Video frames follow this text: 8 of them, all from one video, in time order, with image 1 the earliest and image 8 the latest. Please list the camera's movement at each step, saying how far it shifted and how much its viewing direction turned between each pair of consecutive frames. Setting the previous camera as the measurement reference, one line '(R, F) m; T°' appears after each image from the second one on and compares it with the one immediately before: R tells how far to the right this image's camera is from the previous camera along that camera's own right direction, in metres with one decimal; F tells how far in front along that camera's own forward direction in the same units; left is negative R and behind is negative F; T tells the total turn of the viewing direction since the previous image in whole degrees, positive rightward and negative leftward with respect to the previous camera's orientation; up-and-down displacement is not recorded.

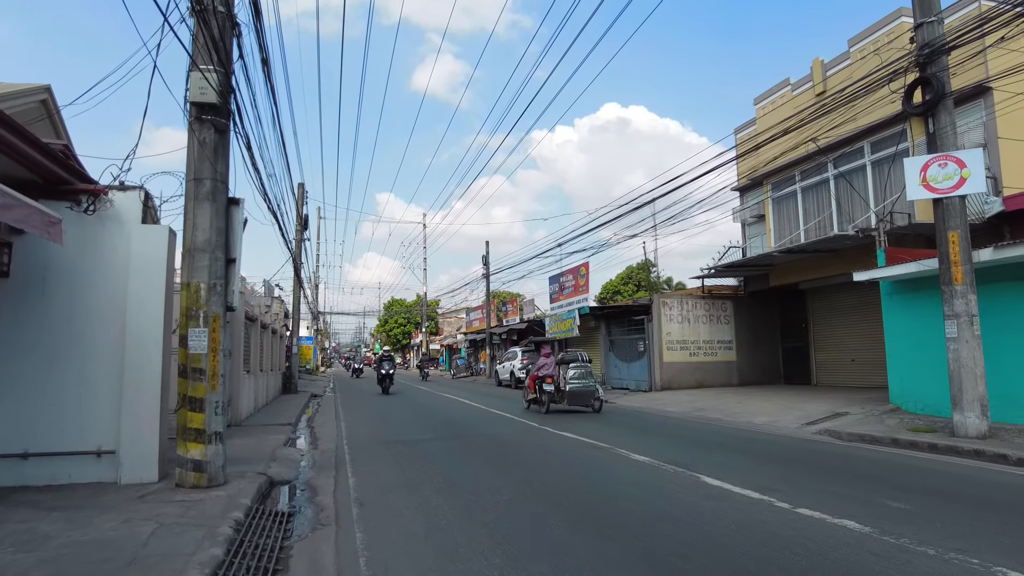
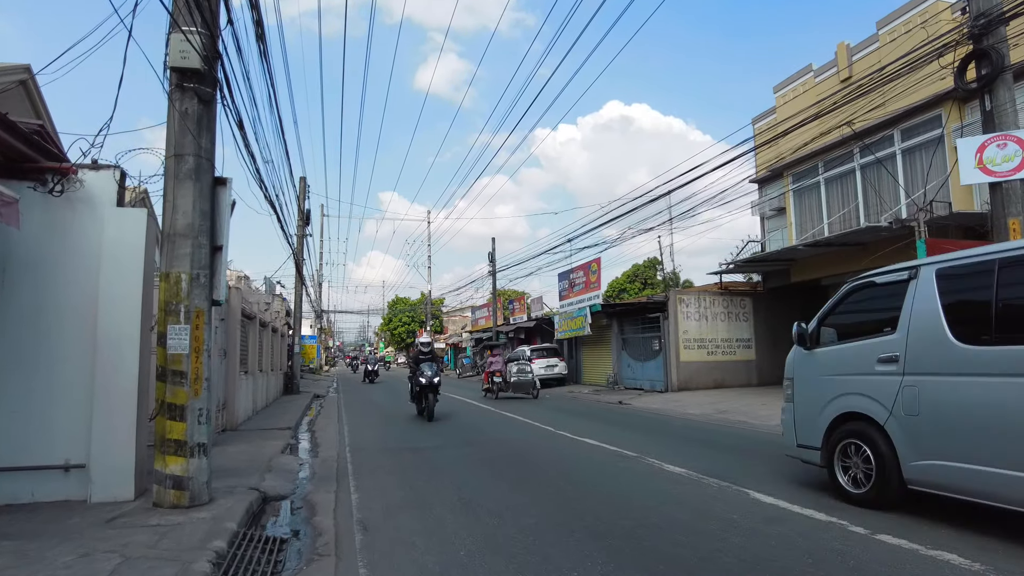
(-0.2, +0.8) m; 0°
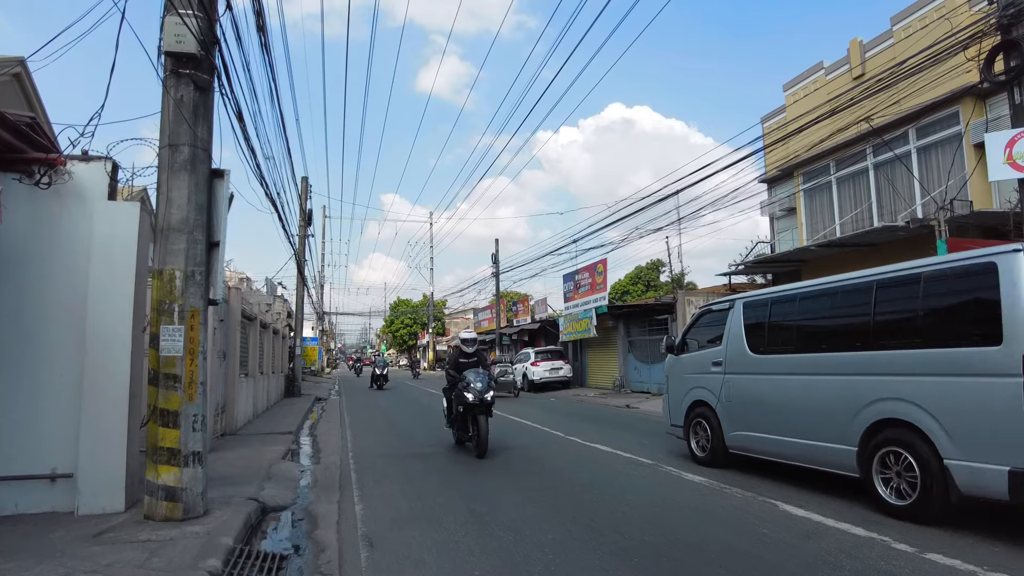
(-0.1, +0.3) m; 0°
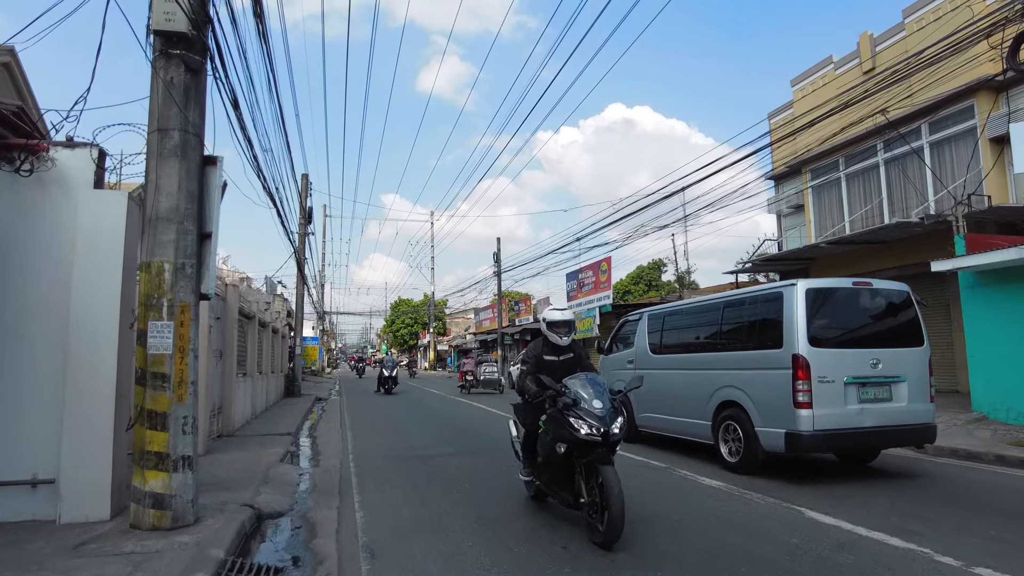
(-0.1, +0.3) m; 0°
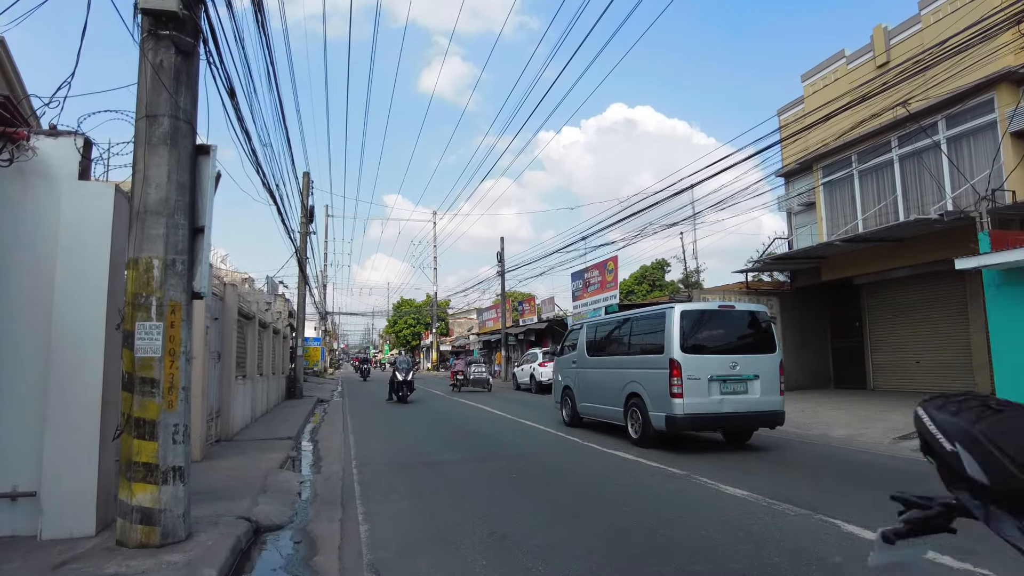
(-0.1, +0.4) m; 0°
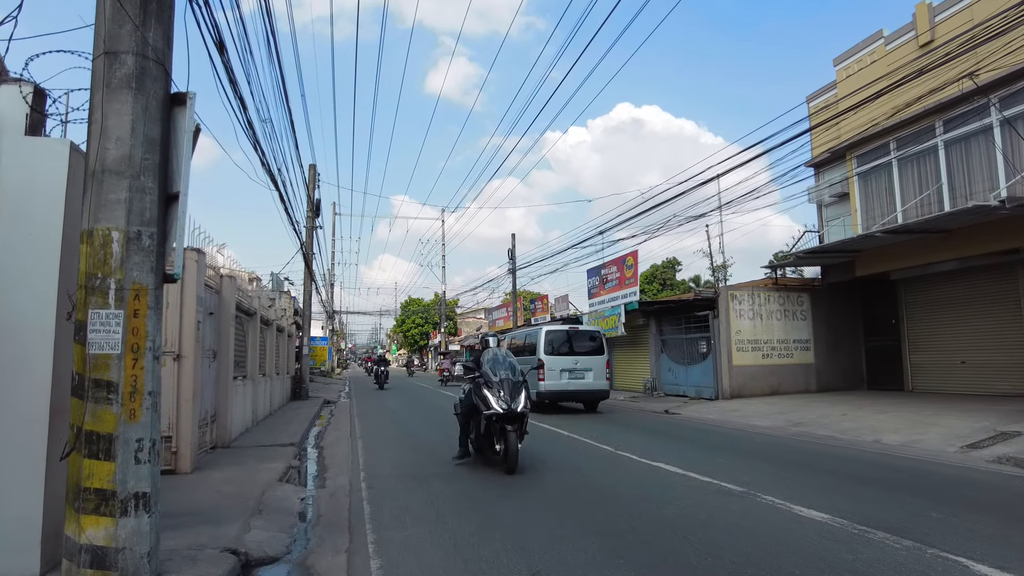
(-0.3, +1.0) m; -1°
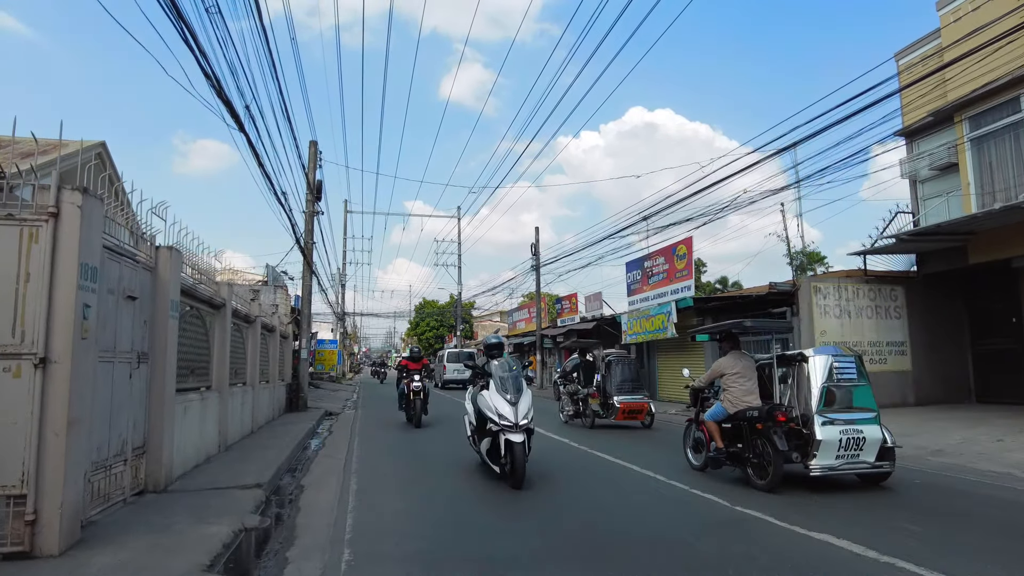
(-0.5, +3.1) m; -1°
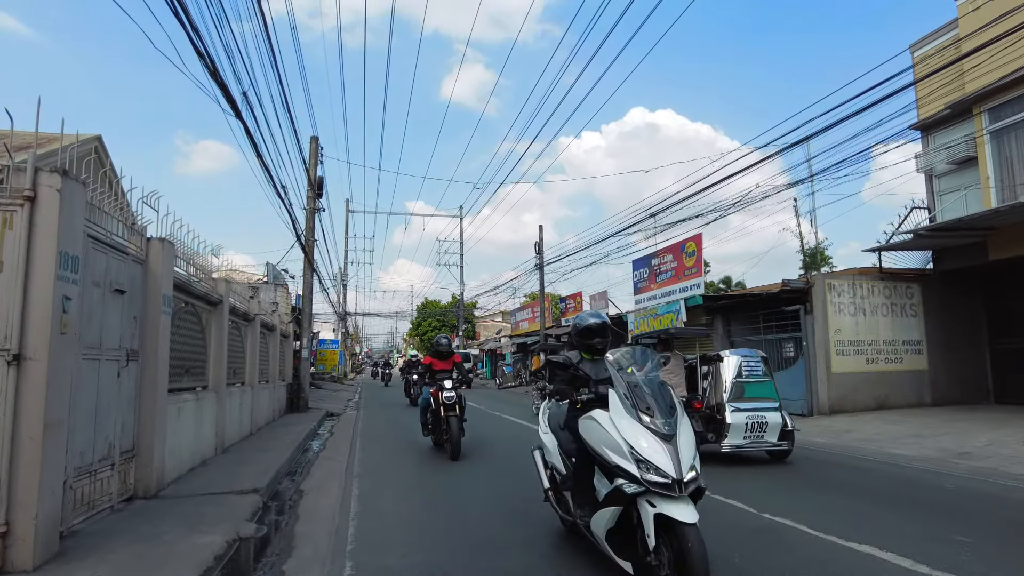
(-0.1, +0.4) m; 0°
